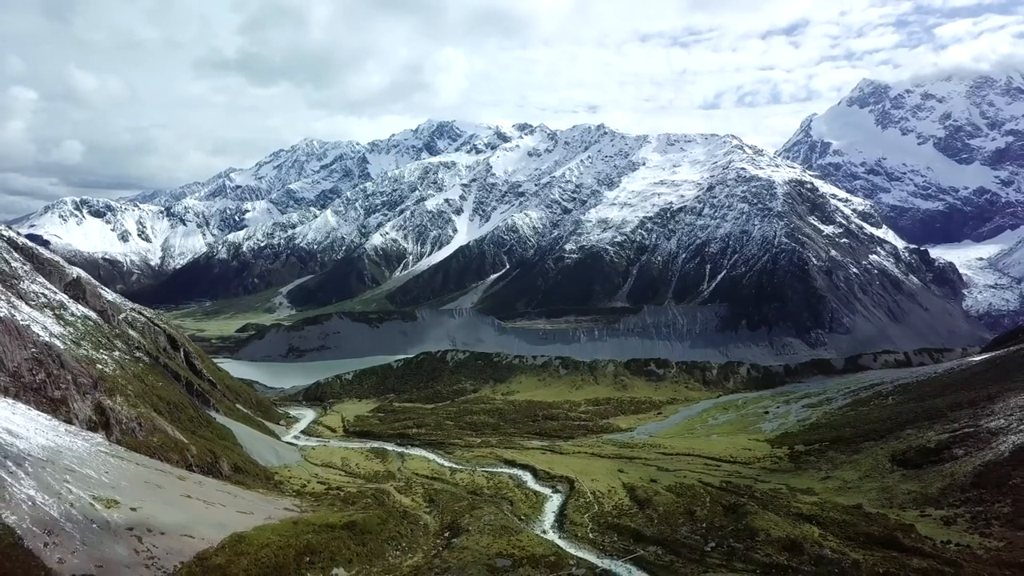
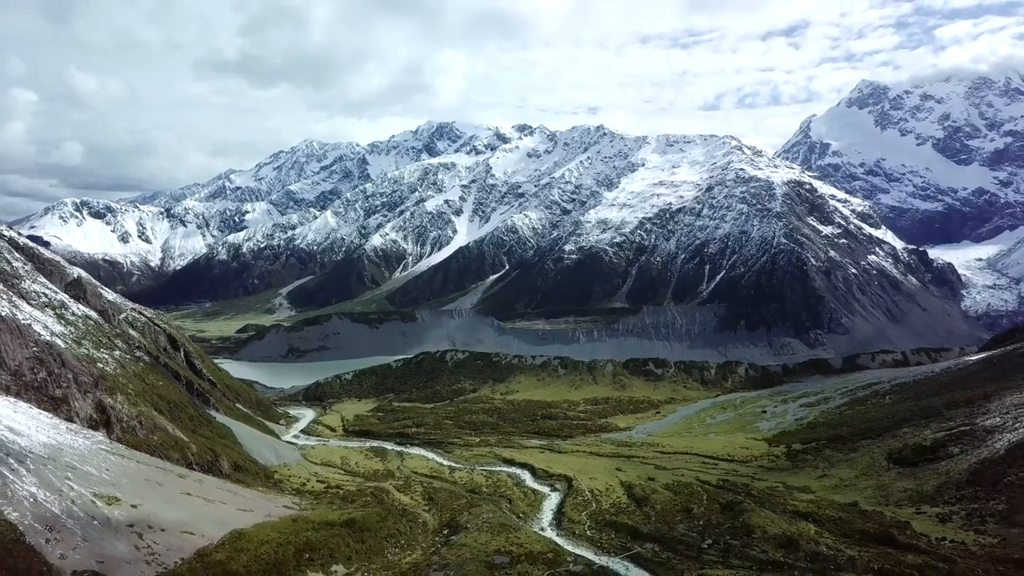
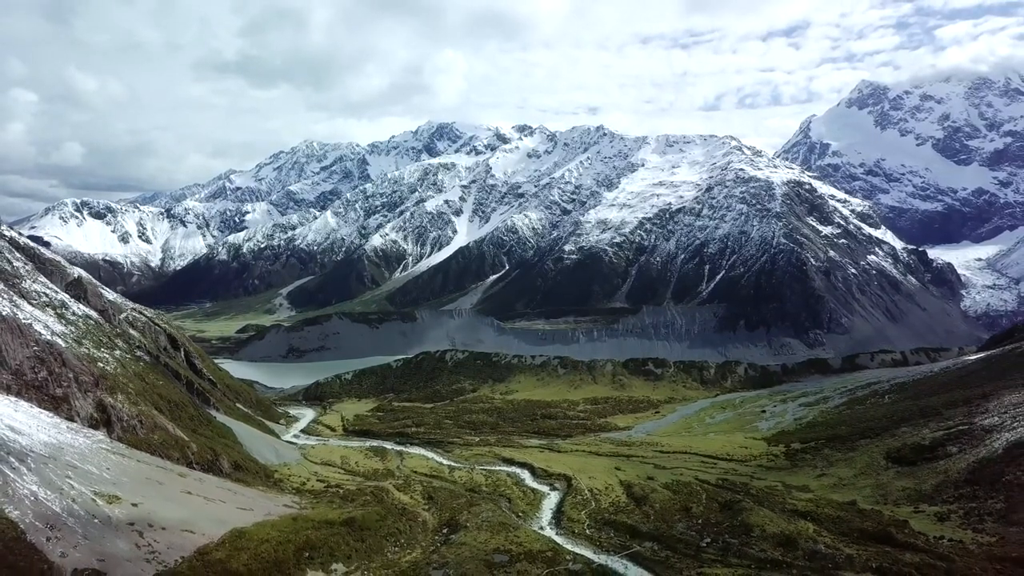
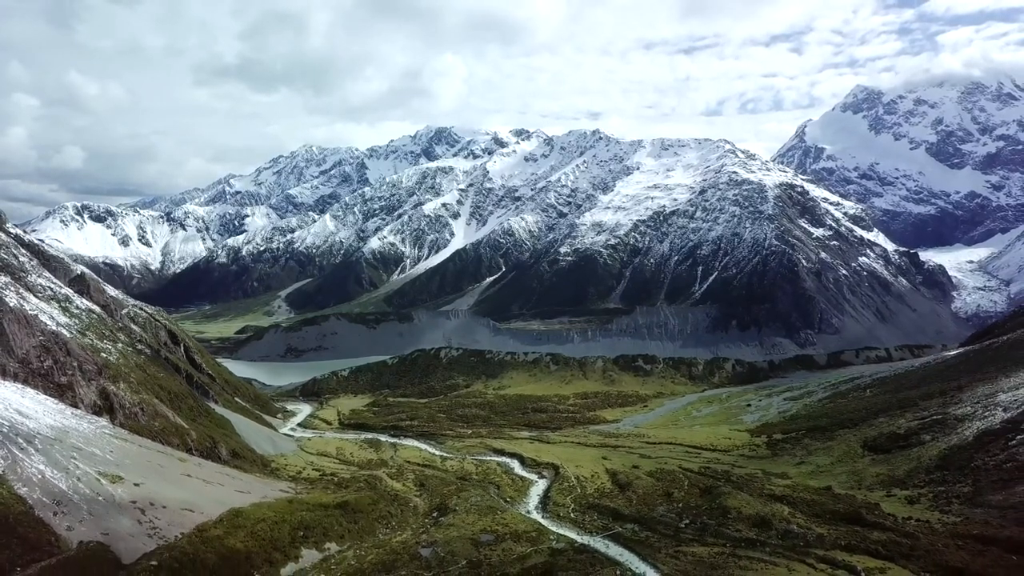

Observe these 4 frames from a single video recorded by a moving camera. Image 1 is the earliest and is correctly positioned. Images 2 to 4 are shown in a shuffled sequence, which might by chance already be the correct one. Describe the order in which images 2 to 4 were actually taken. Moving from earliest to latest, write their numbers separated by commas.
2, 3, 4
